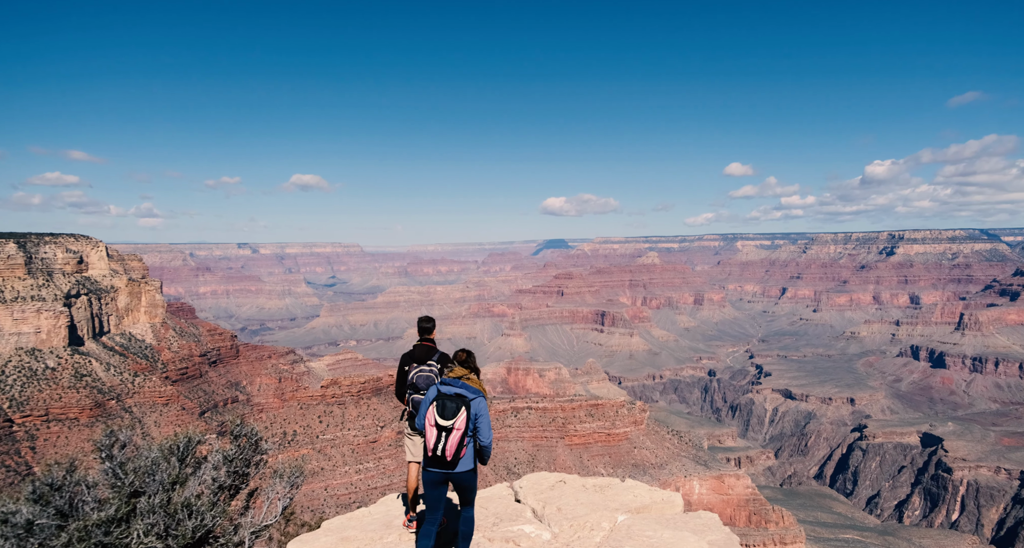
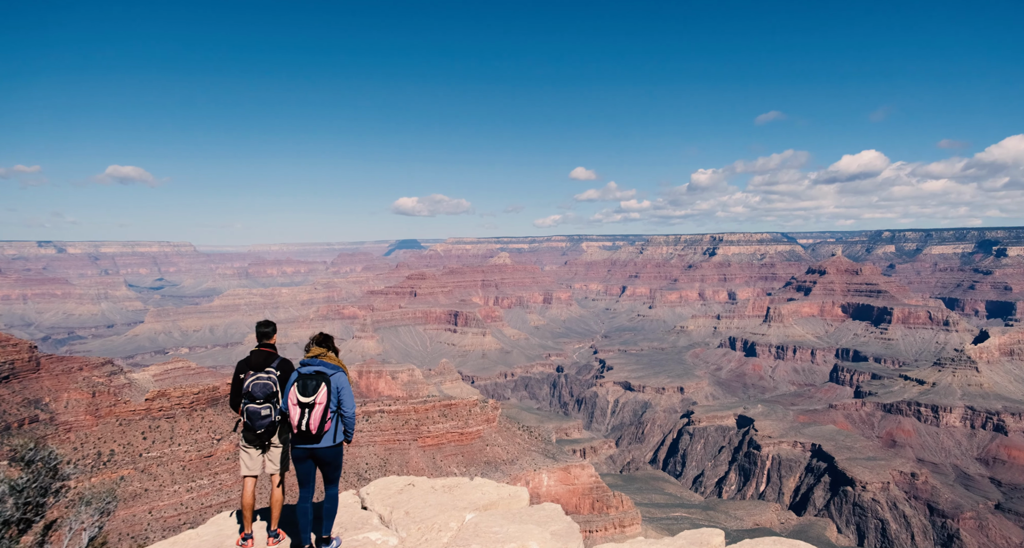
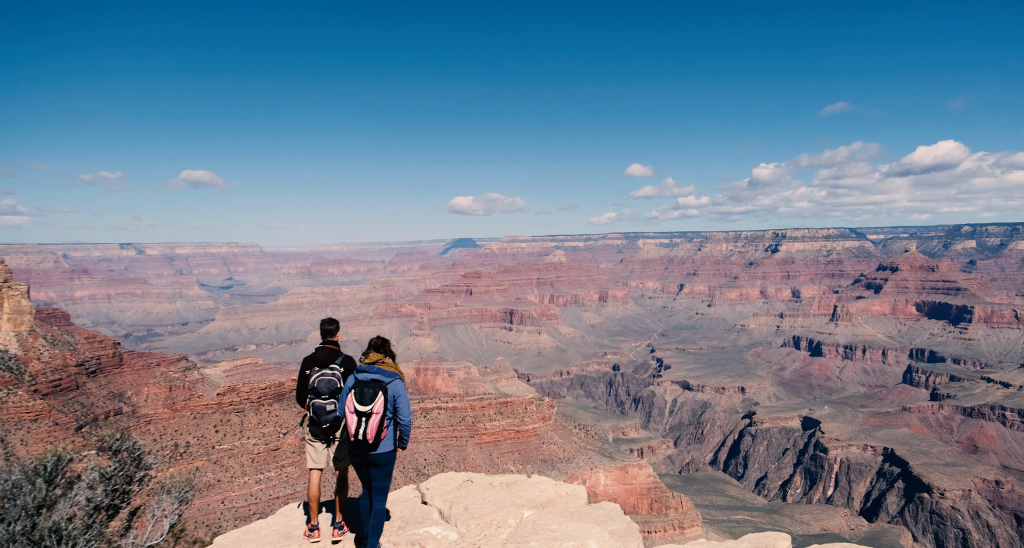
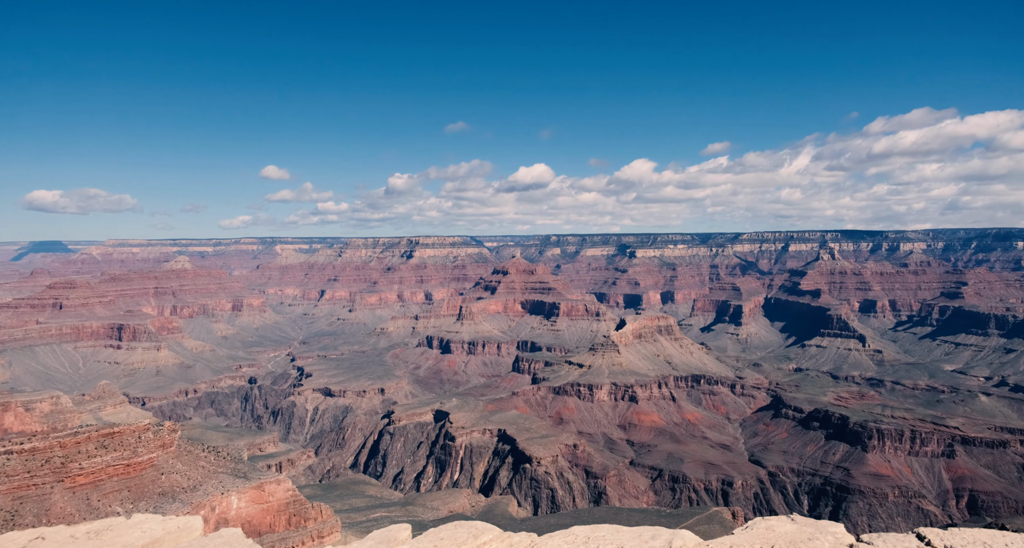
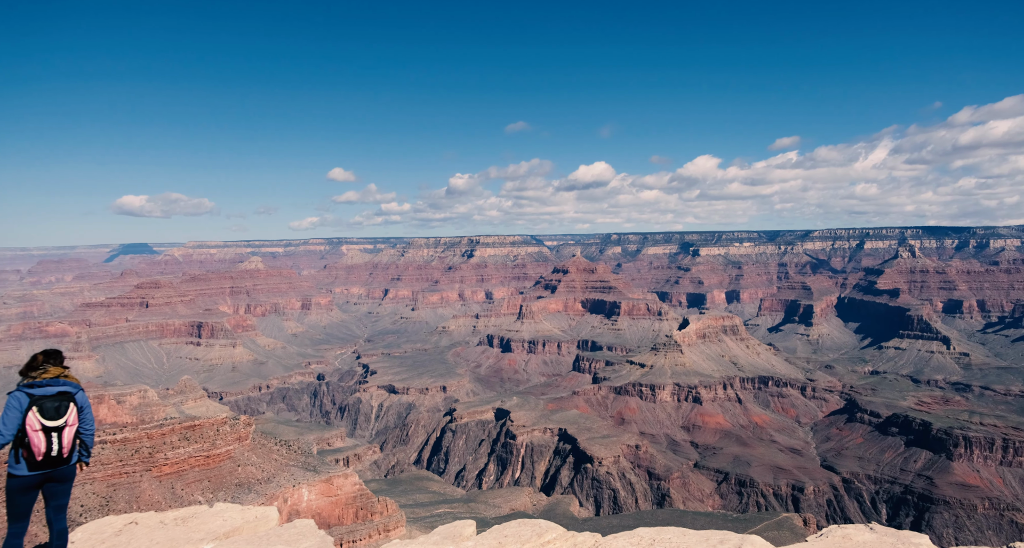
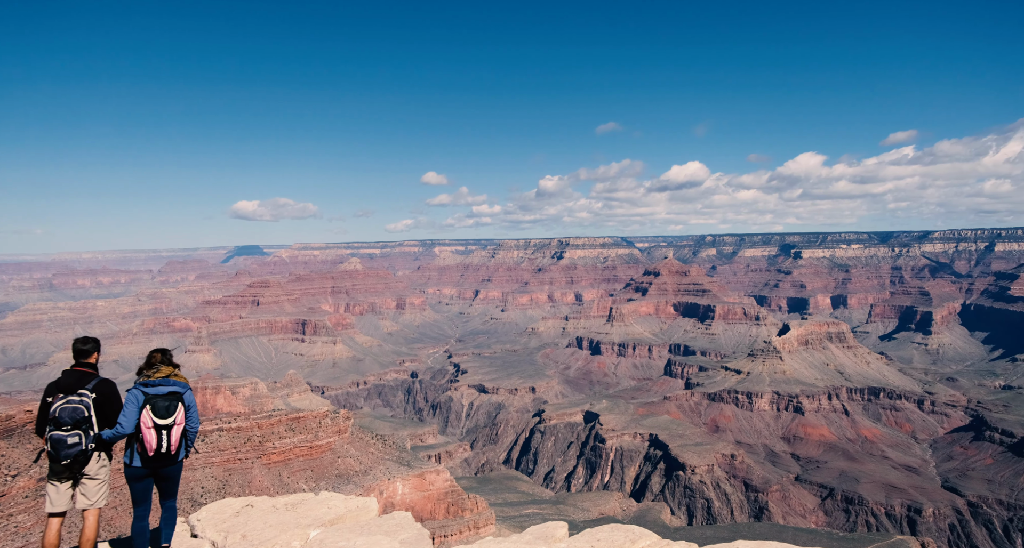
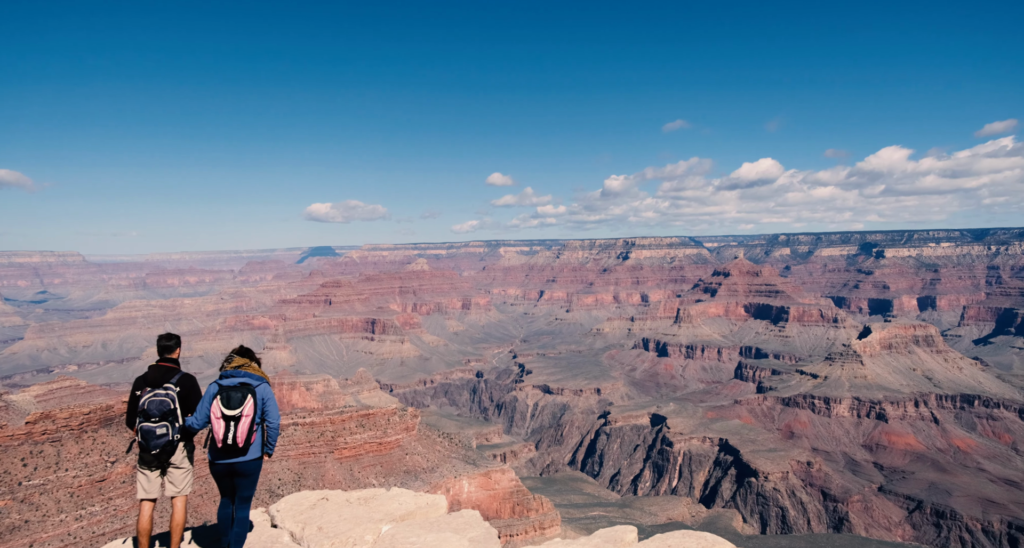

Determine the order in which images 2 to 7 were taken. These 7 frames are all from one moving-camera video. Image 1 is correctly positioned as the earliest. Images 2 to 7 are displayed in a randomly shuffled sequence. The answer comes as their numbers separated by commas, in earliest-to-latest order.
3, 2, 7, 6, 5, 4
